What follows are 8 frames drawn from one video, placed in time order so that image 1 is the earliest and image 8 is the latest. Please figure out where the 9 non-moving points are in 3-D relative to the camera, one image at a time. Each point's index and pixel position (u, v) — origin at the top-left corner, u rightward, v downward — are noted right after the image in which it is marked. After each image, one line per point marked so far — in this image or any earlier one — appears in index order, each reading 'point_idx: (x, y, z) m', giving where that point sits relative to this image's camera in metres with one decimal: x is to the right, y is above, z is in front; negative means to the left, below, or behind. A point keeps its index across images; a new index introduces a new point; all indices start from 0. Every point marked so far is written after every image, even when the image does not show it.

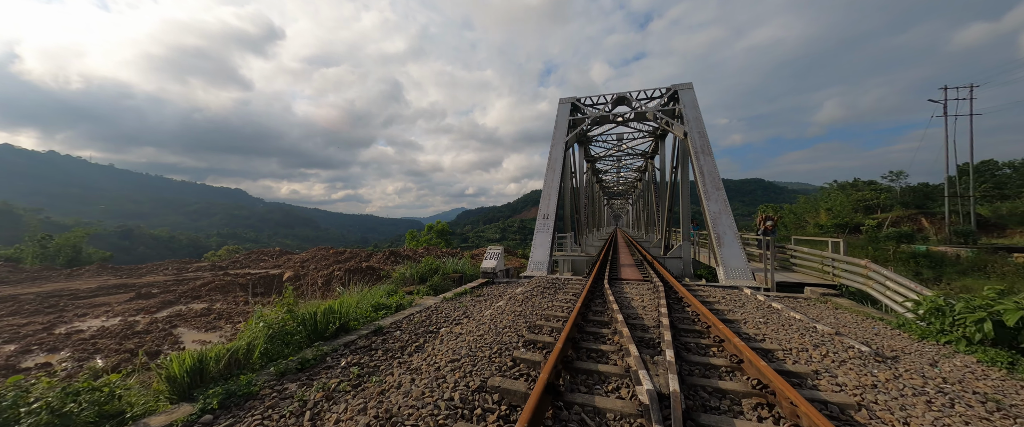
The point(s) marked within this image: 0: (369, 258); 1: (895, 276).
0: (-5.2, -1.6, +12.0) m
1: (+6.1, -1.0, +5.3) m
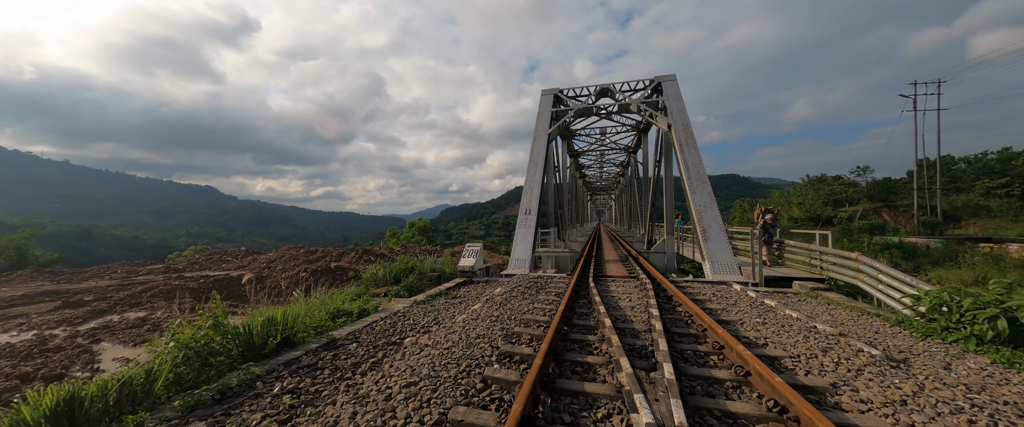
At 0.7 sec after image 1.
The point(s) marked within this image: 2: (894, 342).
0: (-5.9, -1.5, +11.2) m
1: (+5.8, -0.9, +5.1) m
2: (+4.3, -1.4, +3.7) m
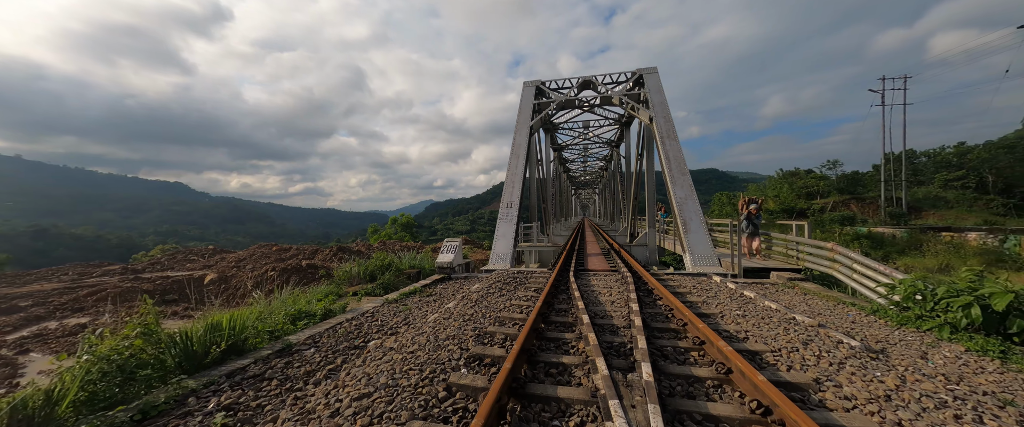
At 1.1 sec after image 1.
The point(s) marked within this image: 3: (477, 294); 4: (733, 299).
0: (-6.5, -1.4, +10.8) m
1: (+5.5, -0.7, +5.1) m
2: (+4.0, -1.3, +3.7) m
3: (-0.6, -1.3, +5.2) m
4: (+3.2, -1.2, +4.7) m
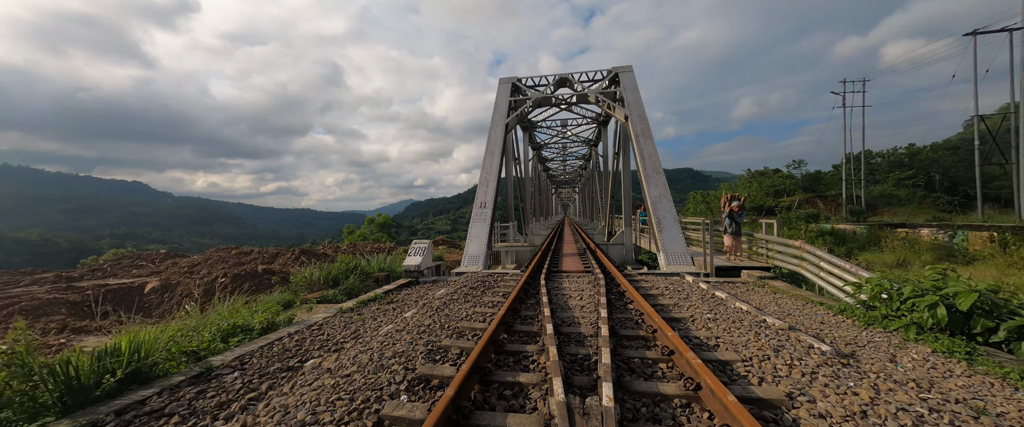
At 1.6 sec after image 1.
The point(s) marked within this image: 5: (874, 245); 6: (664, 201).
0: (-7.3, -1.4, +10.1) m
1: (+4.9, -0.7, +5.1) m
2: (+3.6, -1.3, +3.6) m
3: (-1.1, -1.3, +4.9) m
4: (+2.7, -1.2, +4.6) m
5: (+14.1, -1.2, +12.8) m
6: (+4.5, +0.4, +9.8) m
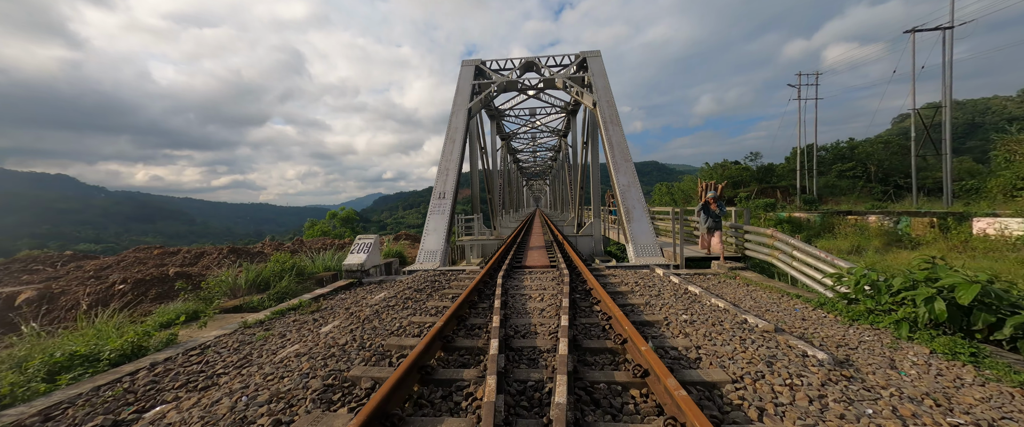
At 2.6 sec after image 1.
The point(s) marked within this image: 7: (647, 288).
0: (-8.3, -1.2, +8.7) m
1: (+4.3, -0.5, +4.8) m
2: (+3.0, -1.1, +3.2) m
3: (-1.7, -1.2, +4.1) m
4: (+2.1, -1.1, +4.1) m
5: (+12.7, -0.7, +13.3) m
6: (+3.4, +0.7, +9.4) m
7: (+1.9, -1.0, +4.7) m
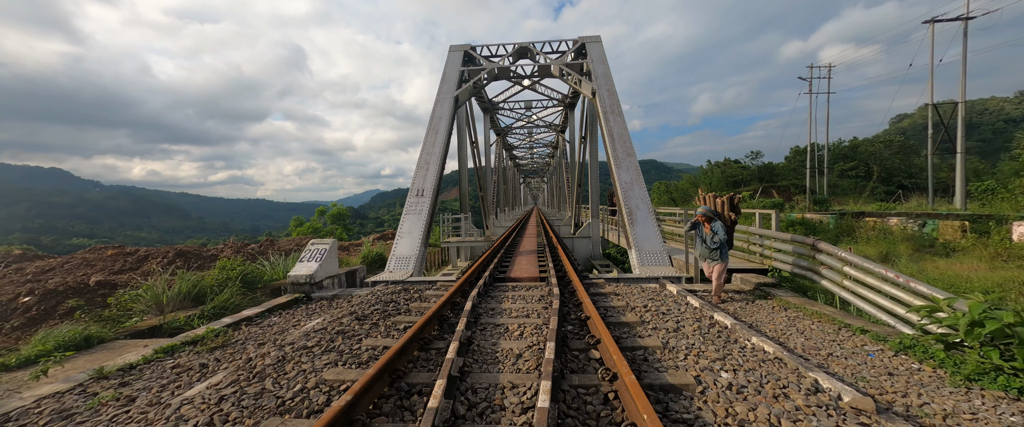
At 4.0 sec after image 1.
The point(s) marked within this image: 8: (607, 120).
0: (-8.6, -1.2, +7.6) m
1: (+4.0, -0.5, +3.7) m
2: (+2.7, -1.2, +2.1) m
3: (-2.0, -1.2, +3.0) m
4: (+1.8, -1.1, +3.0) m
5: (+12.4, -0.8, +12.2) m
6: (+3.1, +0.6, +8.4) m
7: (+1.6, -1.1, +3.6) m
8: (+2.8, +2.7, +9.7) m
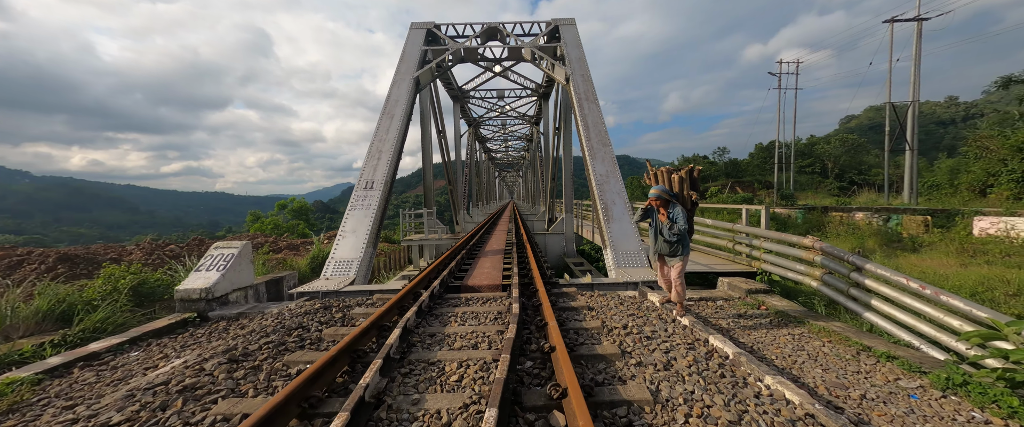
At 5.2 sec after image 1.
0: (-9.4, -1.1, +6.1) m
1: (+3.5, -0.5, +3.1) m
2: (+2.4, -1.2, +1.4) m
3: (-2.4, -1.2, +2.0) m
4: (+1.3, -1.1, +2.3) m
5: (+11.2, -0.6, +12.2) m
6: (+2.3, +0.7, +7.7) m
7: (+1.1, -1.1, +2.8) m
8: (+1.9, +2.8, +8.9) m
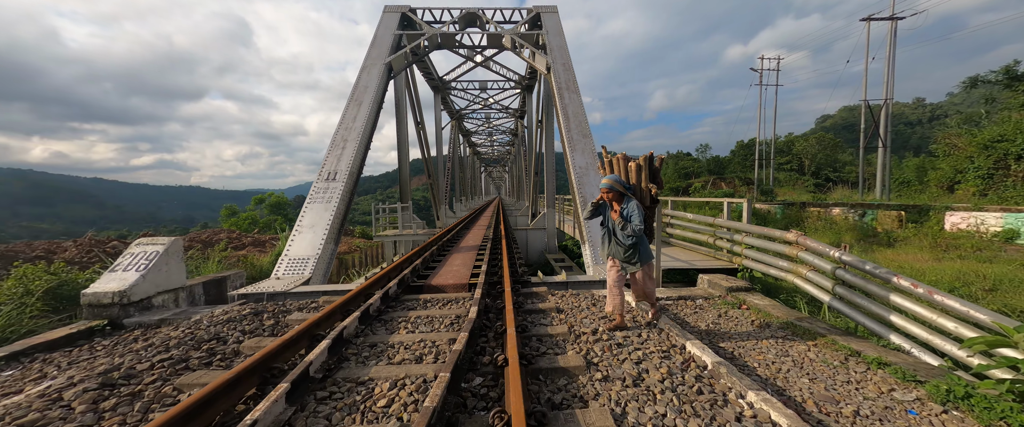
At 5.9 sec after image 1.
0: (-9.9, -1.0, +5.3) m
1: (+3.1, -0.4, +2.9) m
2: (+2.1, -1.2, +1.1) m
3: (-2.7, -1.1, +1.5) m
4: (+1.0, -1.0, +2.0) m
5: (+10.5, -0.4, +12.3) m
6: (+1.7, +0.9, +7.3) m
7: (+0.8, -1.0, +2.5) m
8: (+1.3, +3.0, +8.5) m
